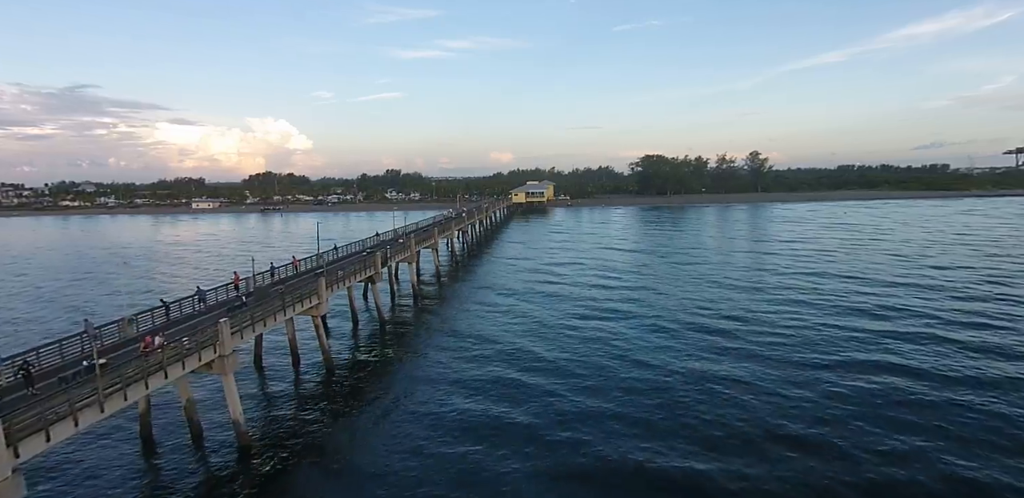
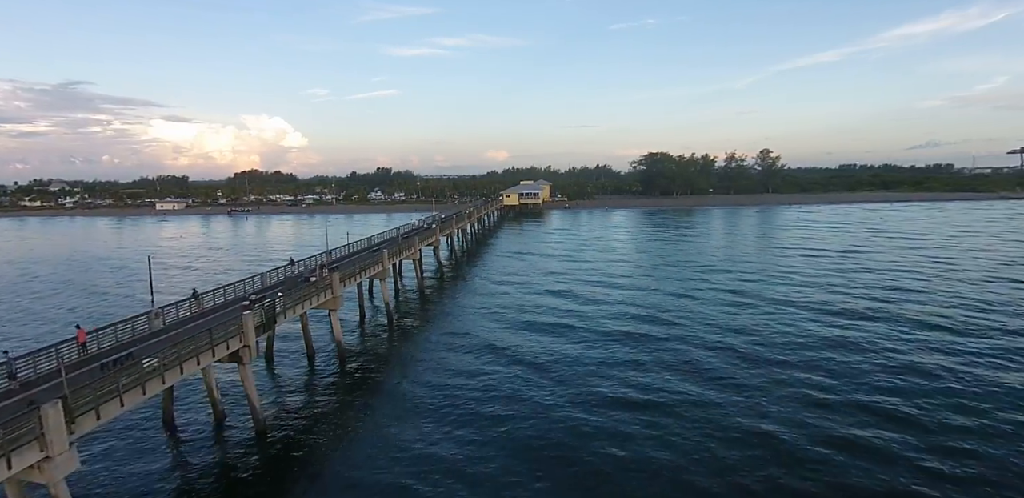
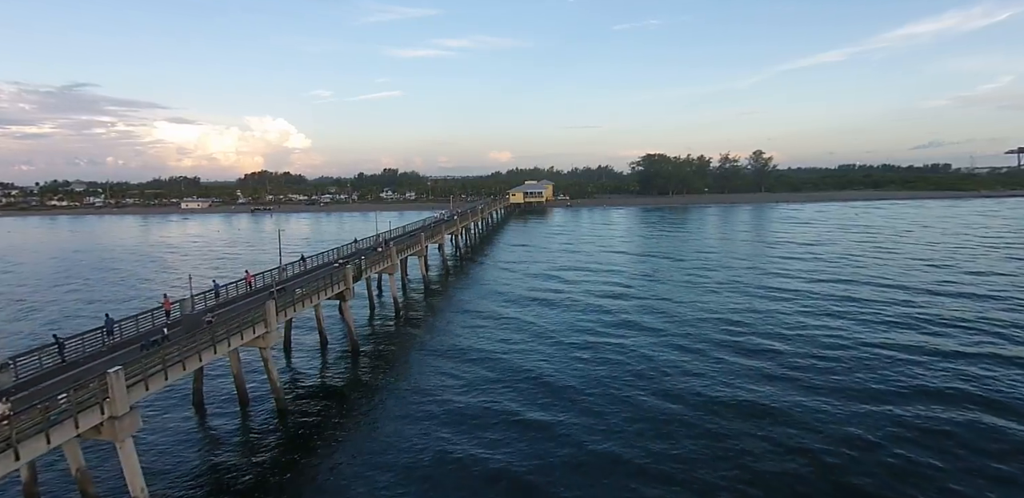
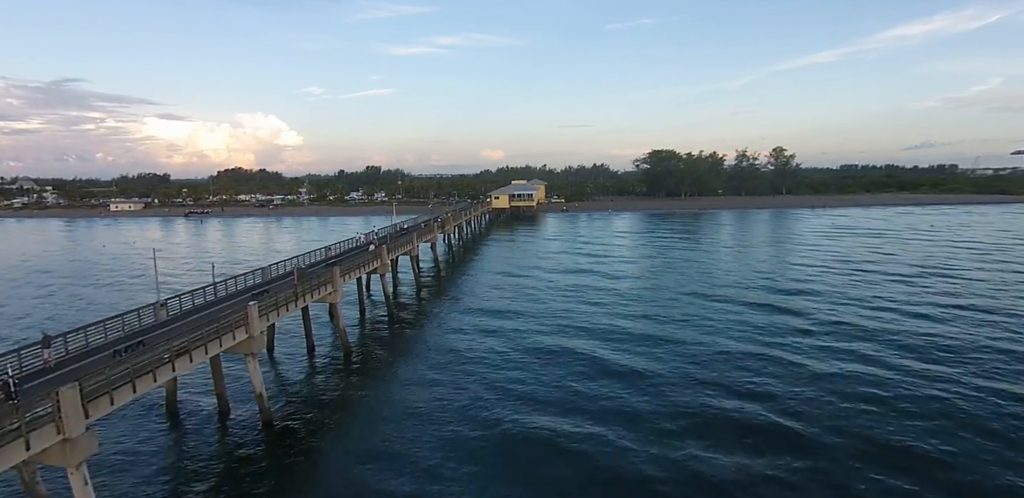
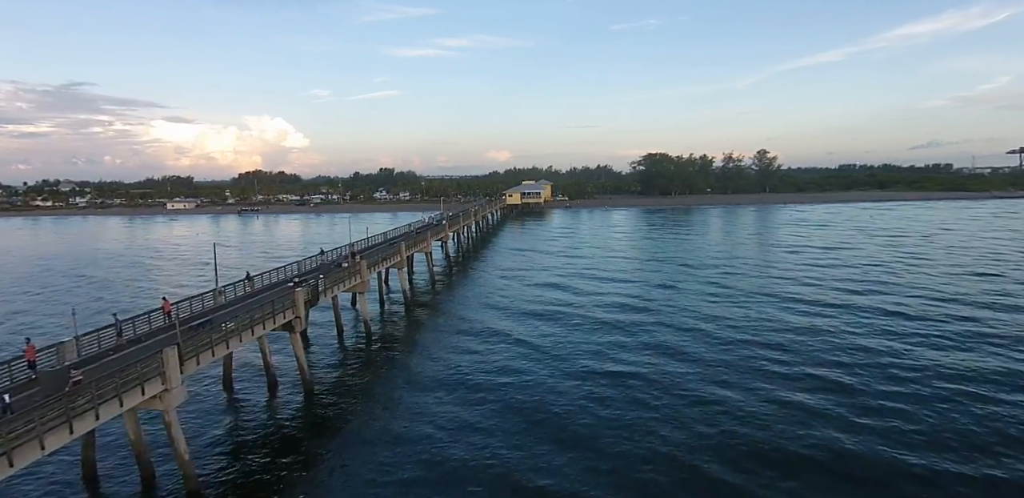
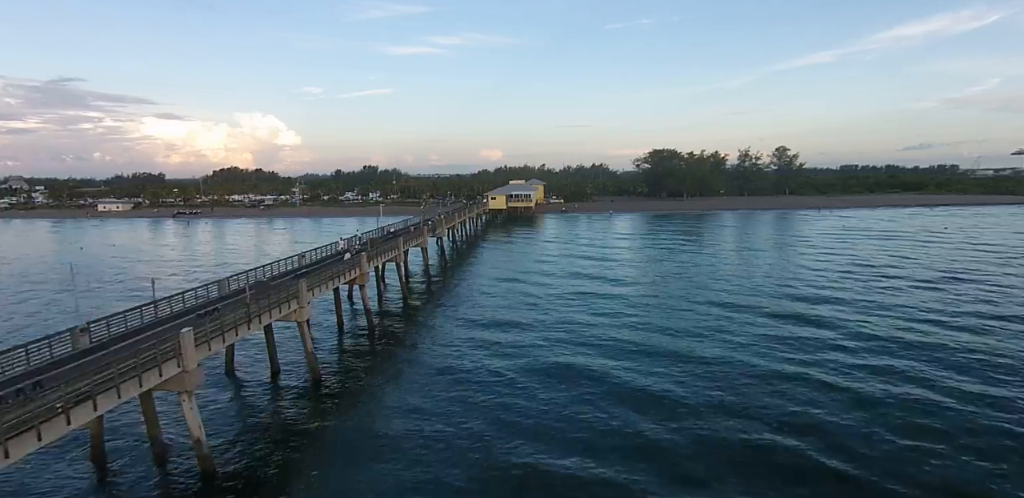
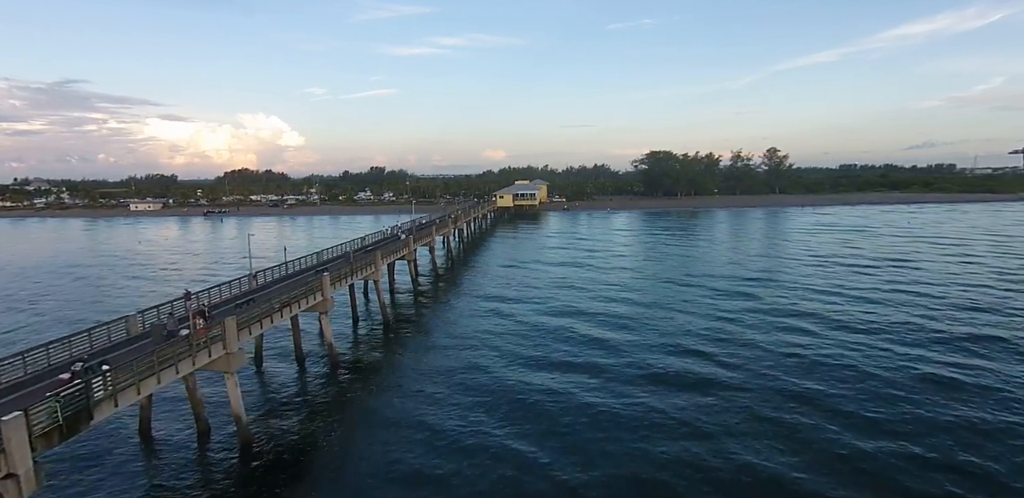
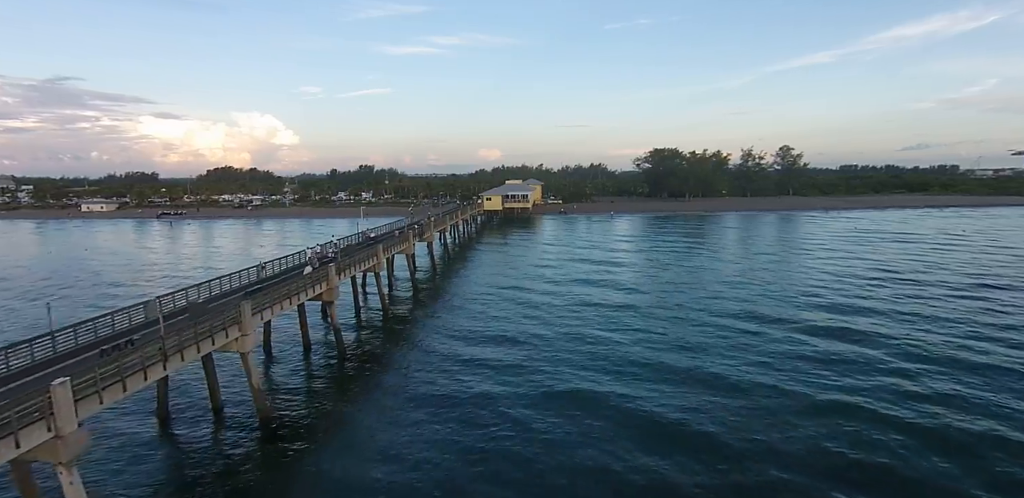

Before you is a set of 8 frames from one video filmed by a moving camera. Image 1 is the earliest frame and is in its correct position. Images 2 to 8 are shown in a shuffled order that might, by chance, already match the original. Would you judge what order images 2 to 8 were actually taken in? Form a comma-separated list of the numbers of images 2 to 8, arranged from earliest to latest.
3, 5, 2, 7, 4, 6, 8
